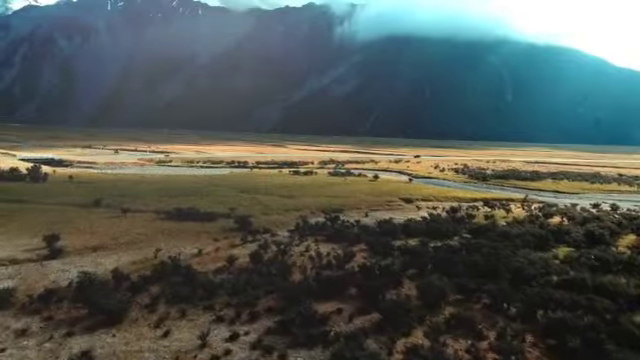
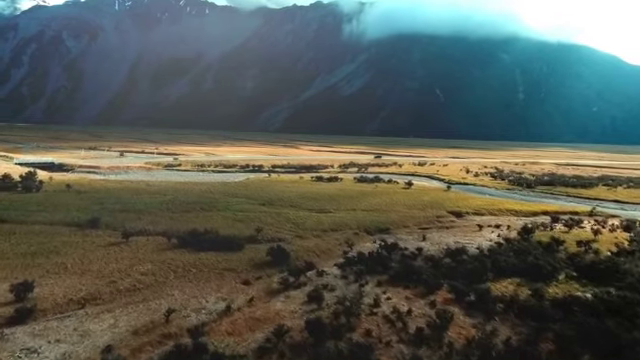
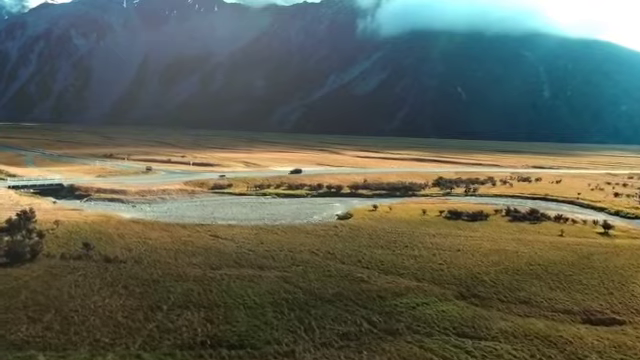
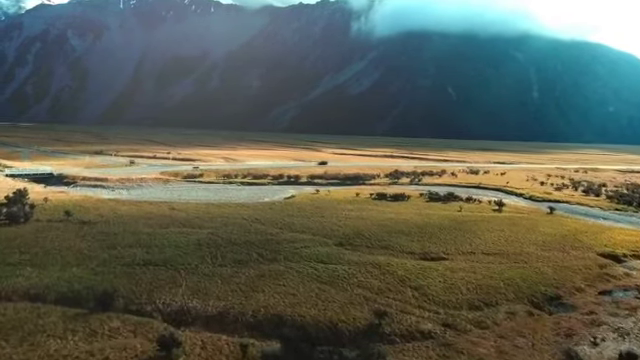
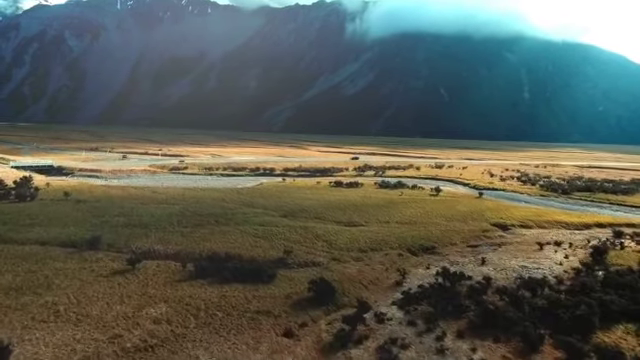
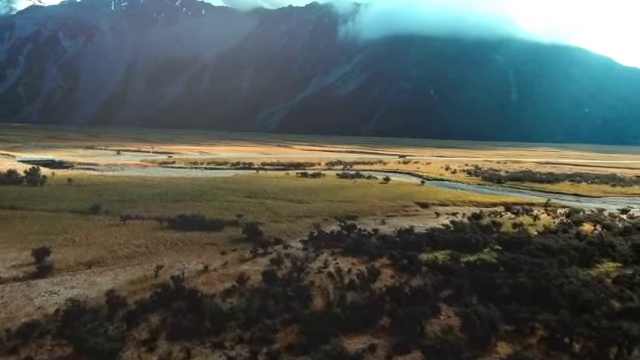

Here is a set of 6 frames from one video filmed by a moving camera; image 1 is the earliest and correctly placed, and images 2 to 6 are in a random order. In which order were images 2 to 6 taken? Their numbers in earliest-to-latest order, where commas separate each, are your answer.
6, 2, 5, 4, 3
